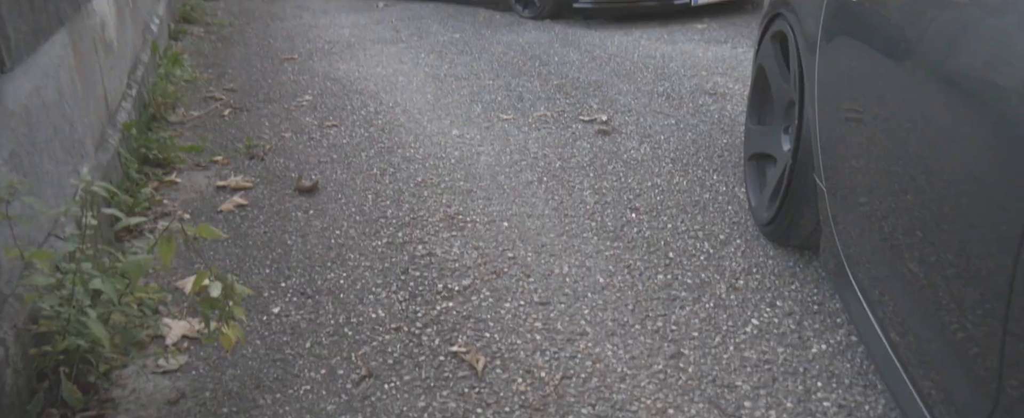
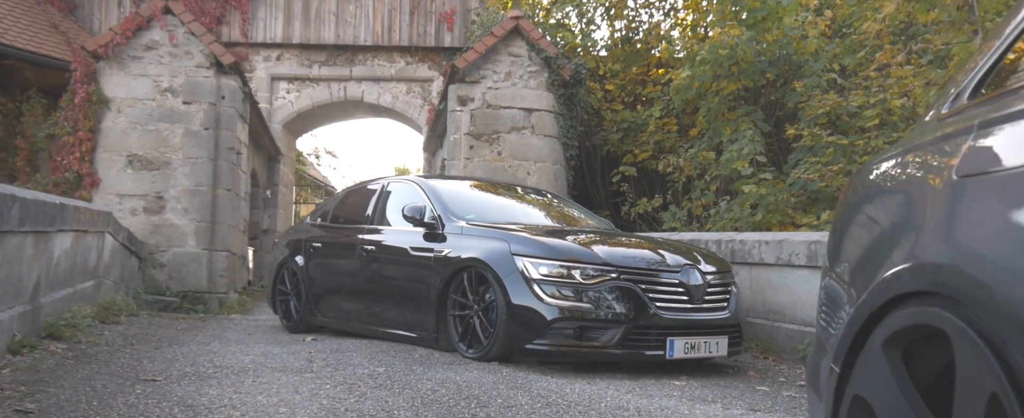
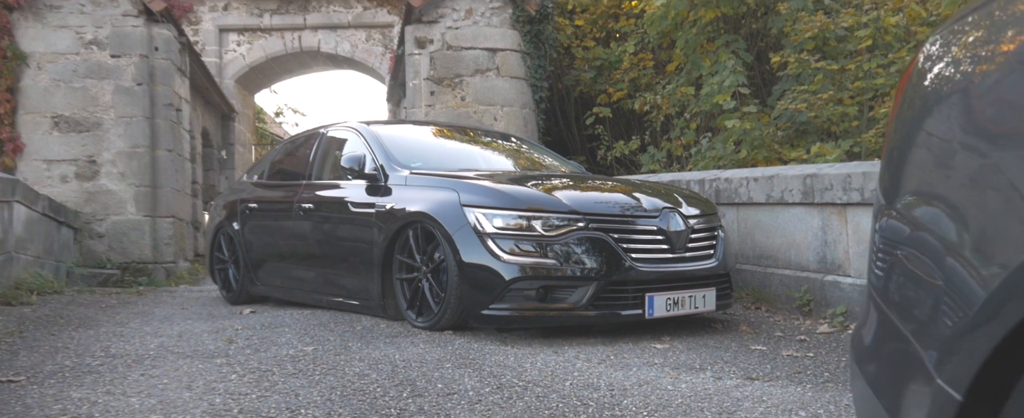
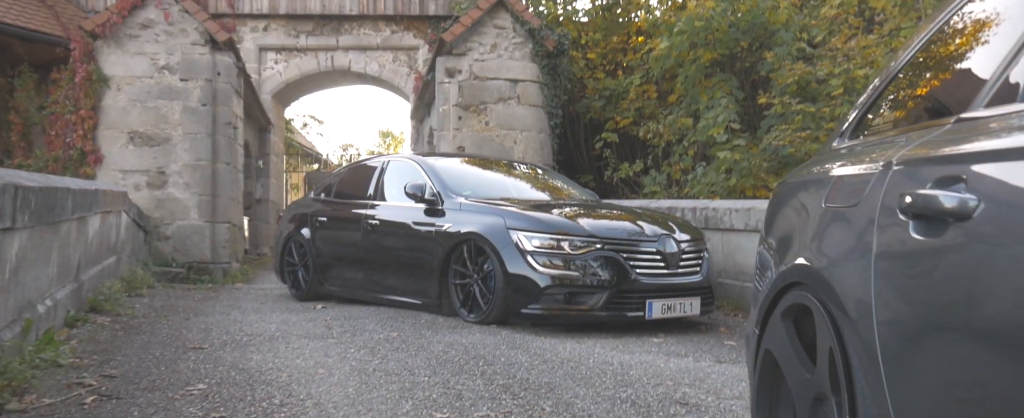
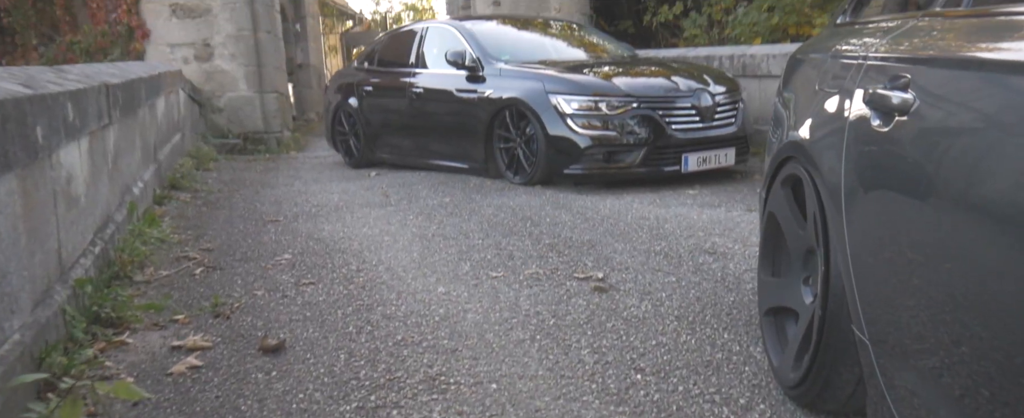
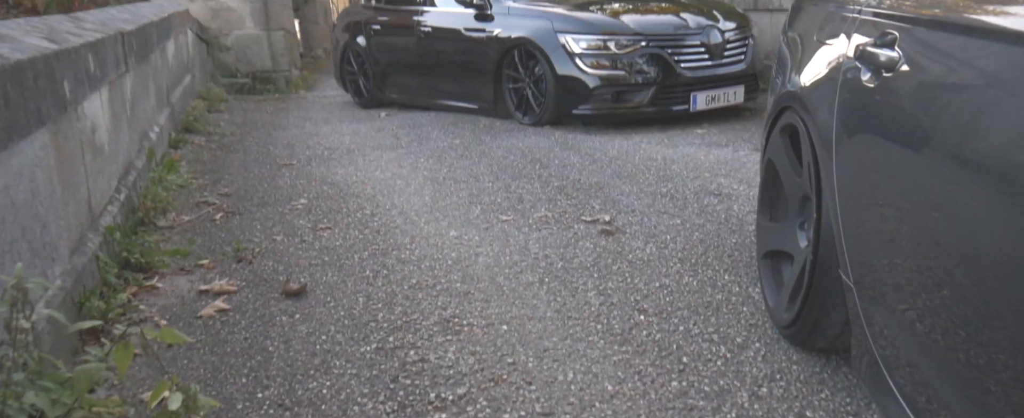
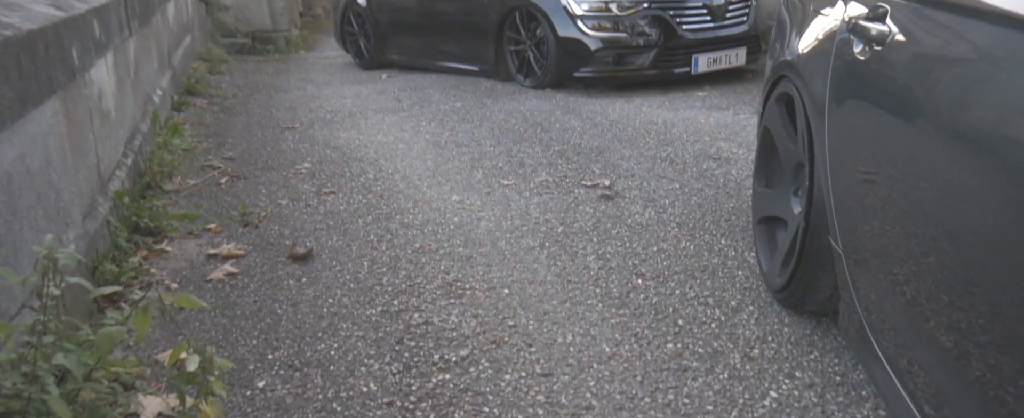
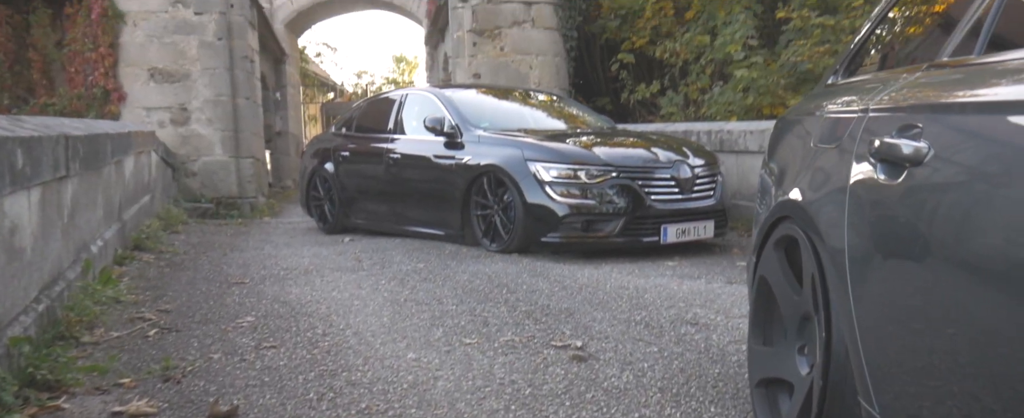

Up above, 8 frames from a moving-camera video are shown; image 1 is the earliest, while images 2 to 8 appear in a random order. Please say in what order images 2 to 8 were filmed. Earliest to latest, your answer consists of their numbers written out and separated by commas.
7, 6, 5, 8, 4, 2, 3
